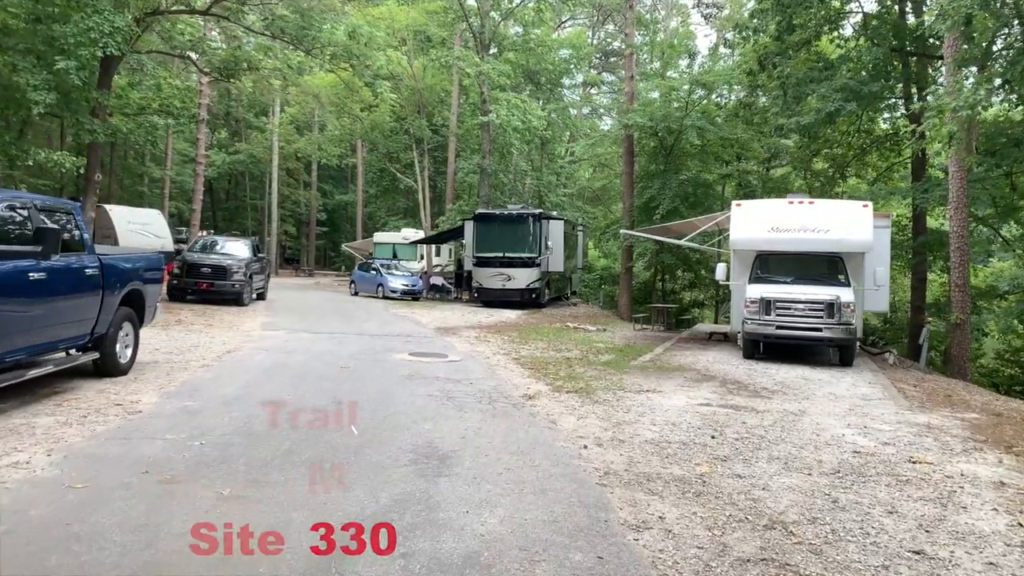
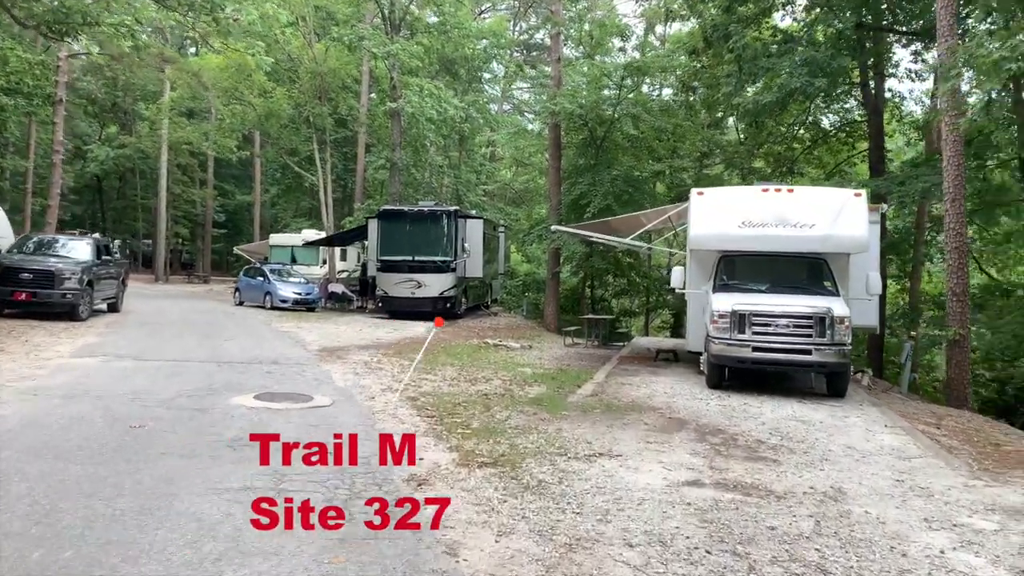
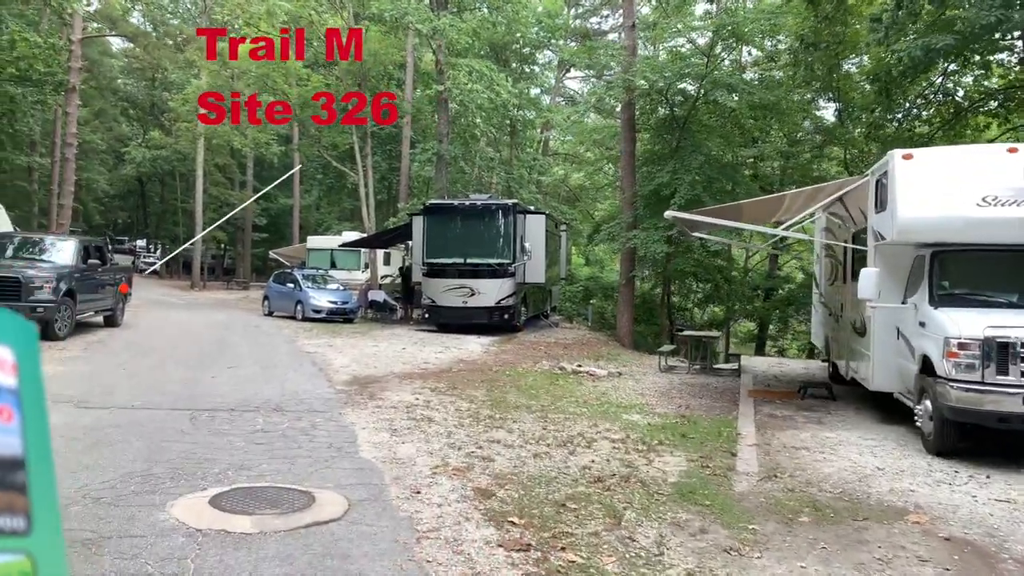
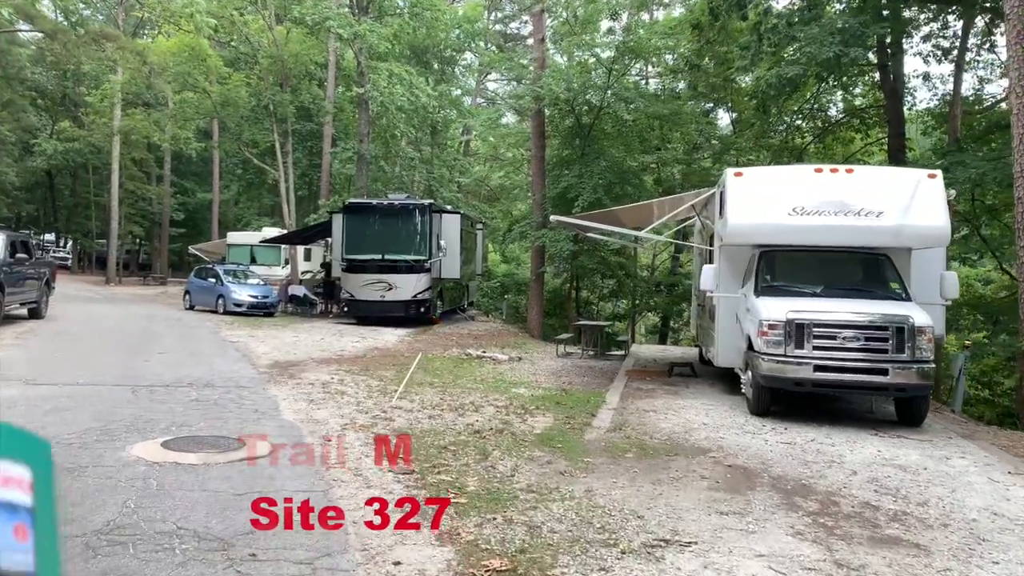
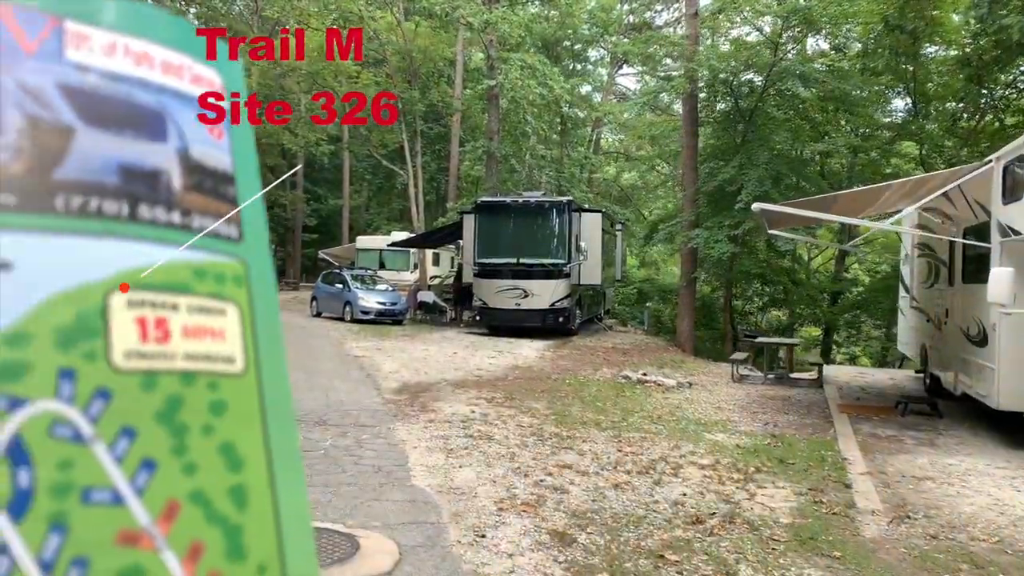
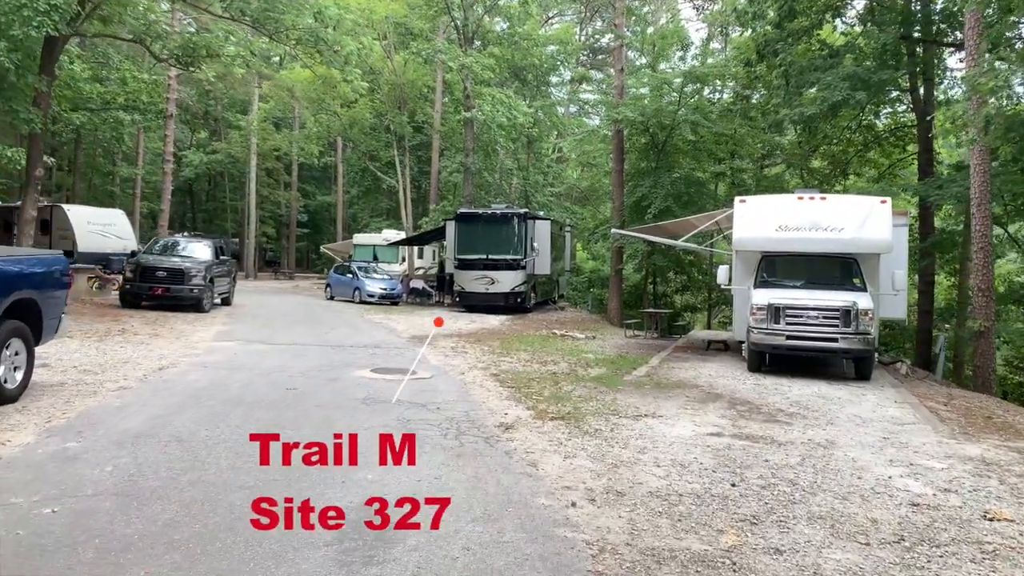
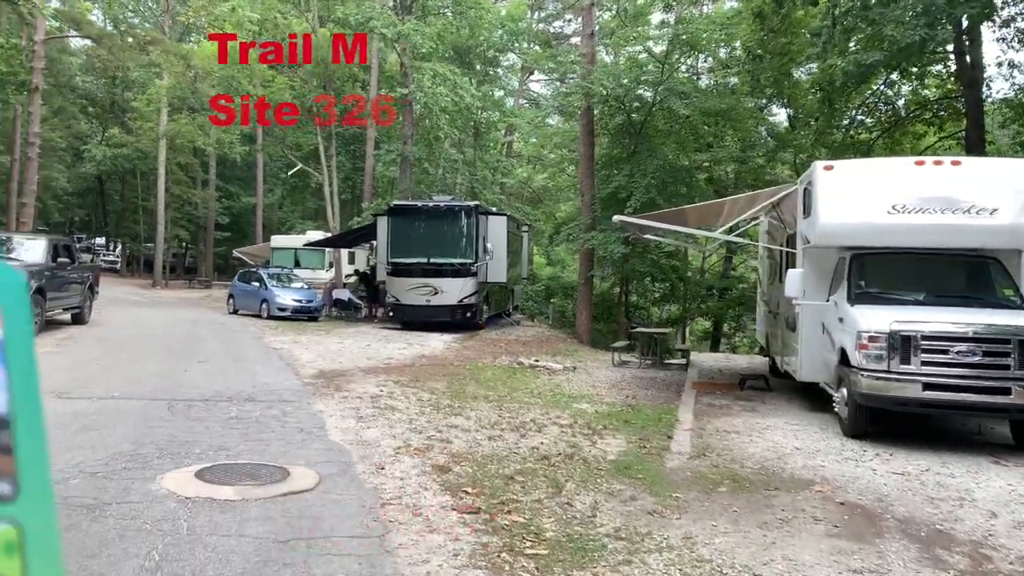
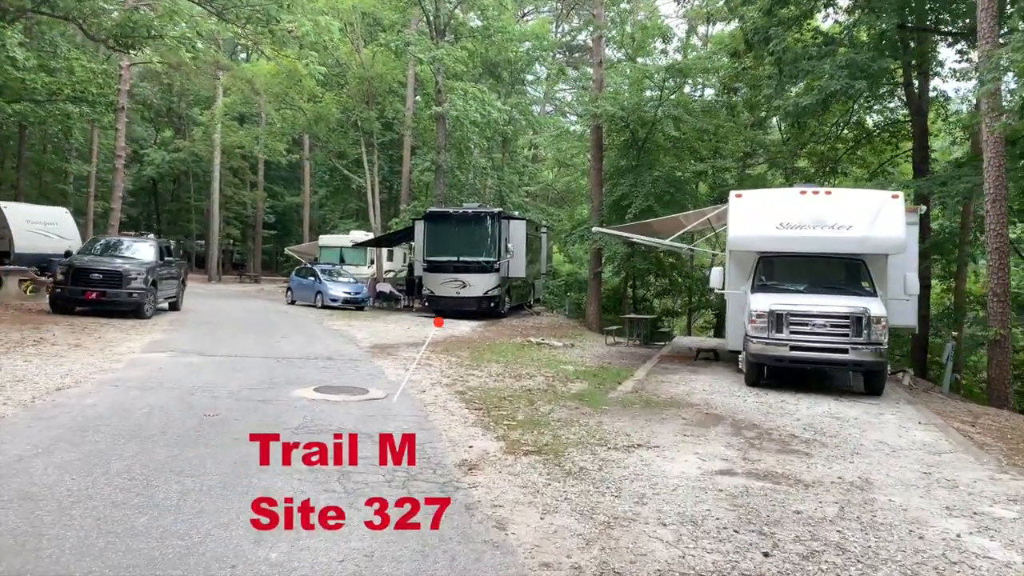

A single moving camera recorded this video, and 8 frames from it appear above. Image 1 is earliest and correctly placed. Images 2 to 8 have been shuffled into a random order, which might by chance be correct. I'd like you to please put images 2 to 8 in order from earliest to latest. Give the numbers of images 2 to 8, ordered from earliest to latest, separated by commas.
6, 8, 2, 4, 7, 3, 5
